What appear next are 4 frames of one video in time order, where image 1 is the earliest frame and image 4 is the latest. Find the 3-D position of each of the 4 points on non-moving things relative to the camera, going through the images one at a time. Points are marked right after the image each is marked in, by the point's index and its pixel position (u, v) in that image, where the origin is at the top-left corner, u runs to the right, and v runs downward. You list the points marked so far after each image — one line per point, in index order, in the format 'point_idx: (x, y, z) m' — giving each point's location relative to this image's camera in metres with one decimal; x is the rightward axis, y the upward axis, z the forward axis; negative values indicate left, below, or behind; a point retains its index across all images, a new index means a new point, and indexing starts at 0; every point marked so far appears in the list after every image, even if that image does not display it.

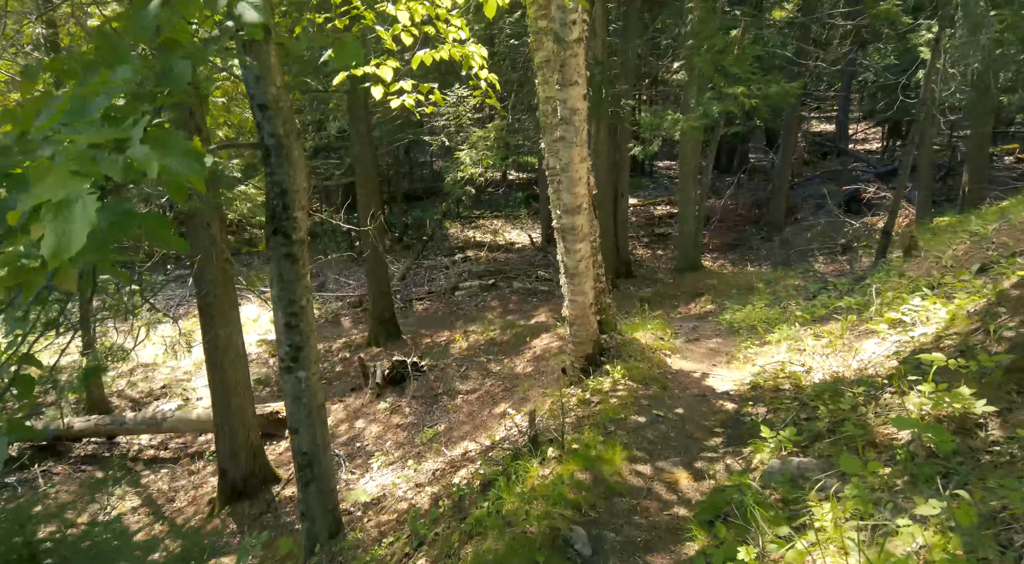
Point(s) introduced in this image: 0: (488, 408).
0: (-0.3, -1.6, +9.6) m
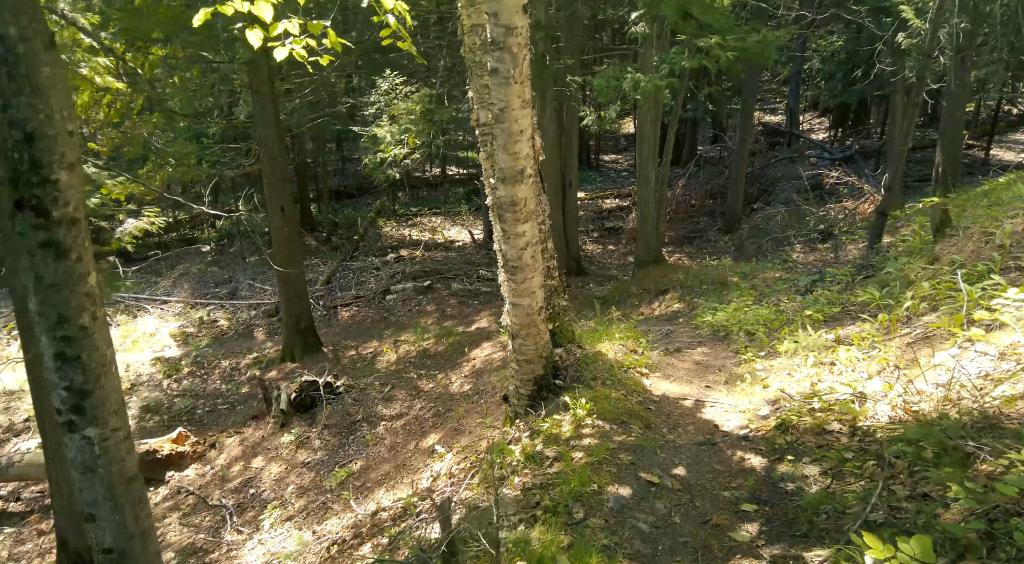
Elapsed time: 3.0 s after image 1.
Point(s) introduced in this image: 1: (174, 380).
0: (-1.0, -1.6, +7.7) m
1: (-5.5, -1.6, +12.6) m
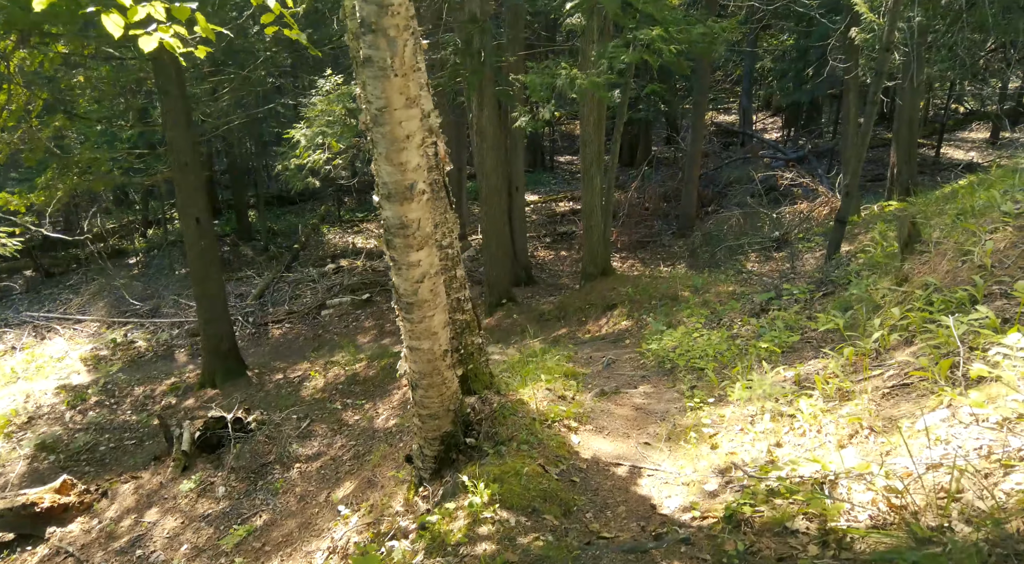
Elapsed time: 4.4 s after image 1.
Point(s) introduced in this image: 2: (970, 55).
0: (-1.6, -1.8, +6.7) m
1: (-6.4, -1.9, +11.5) m
2: (+7.4, +3.6, +12.4) m
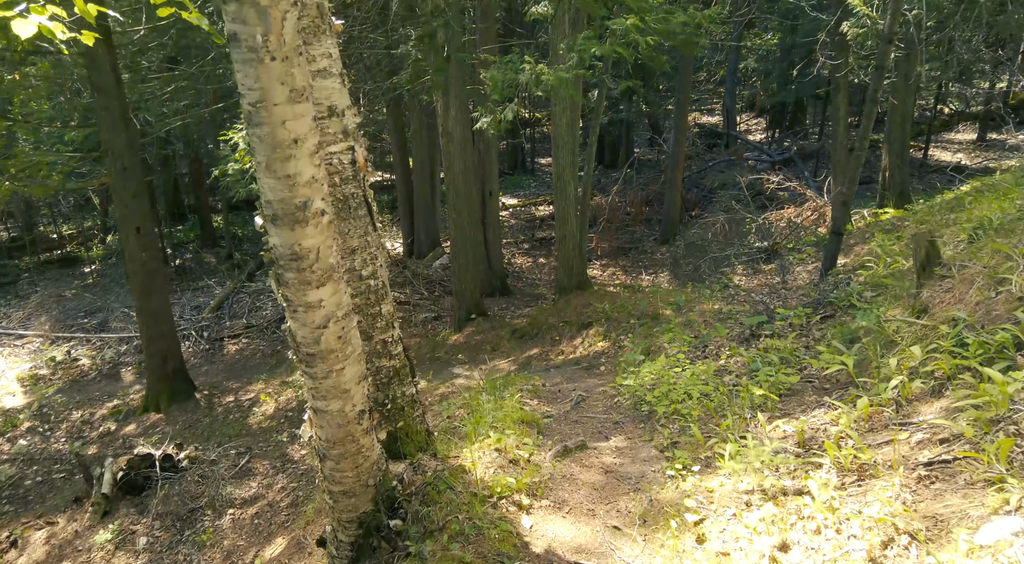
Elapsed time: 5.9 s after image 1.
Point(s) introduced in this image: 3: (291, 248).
0: (-2.0, -2.0, +5.8) m
1: (-6.8, -2.1, +10.5) m
2: (+6.9, +3.5, +11.7) m
3: (-0.9, +0.1, +3.2) m
